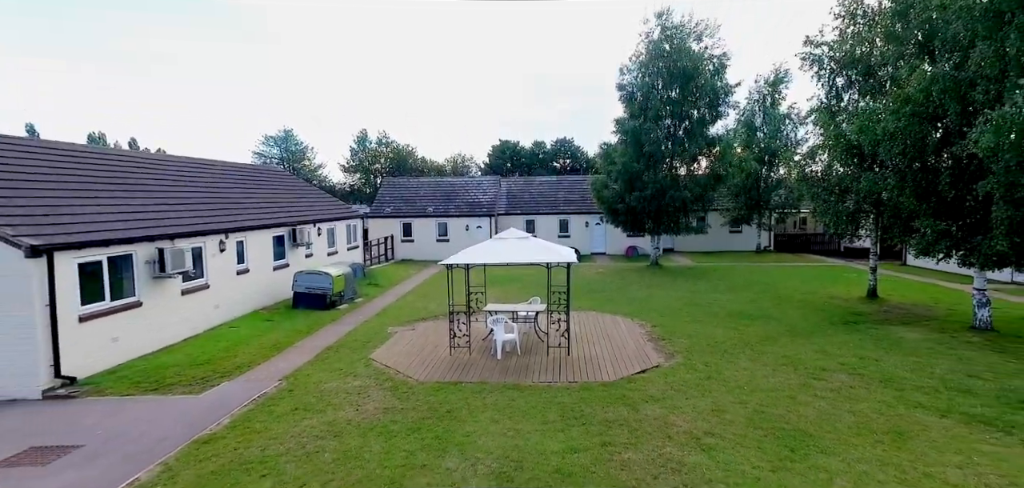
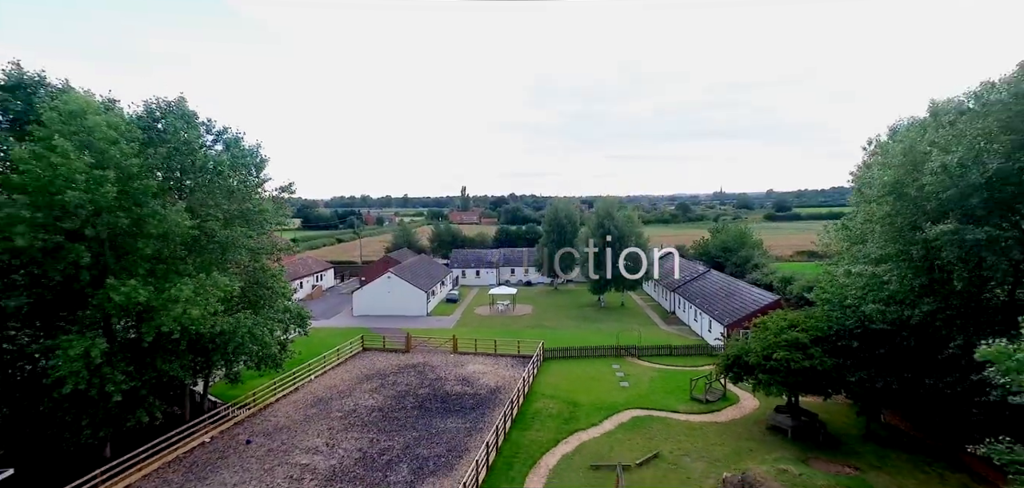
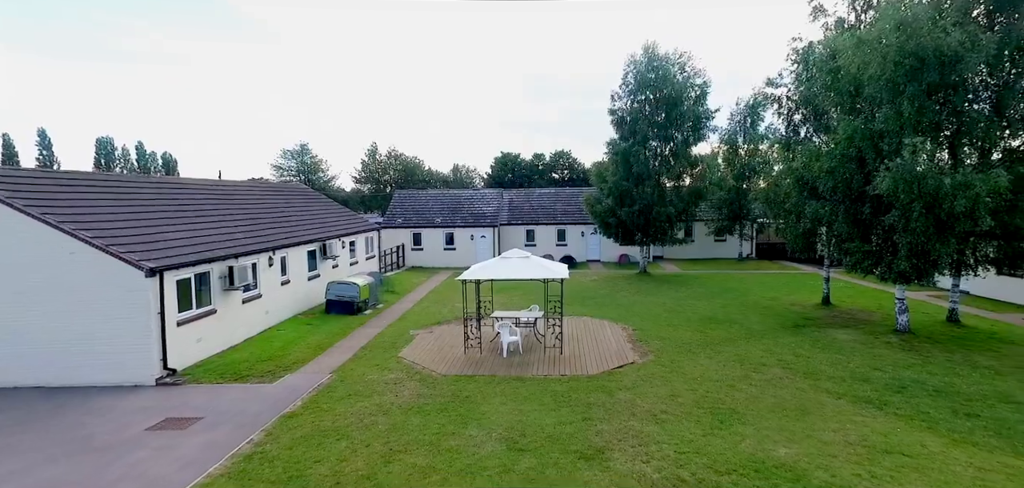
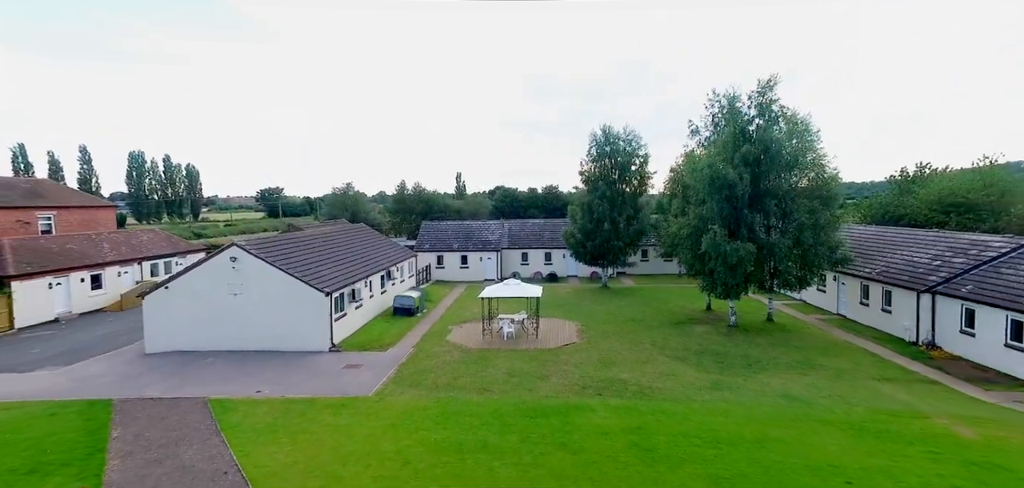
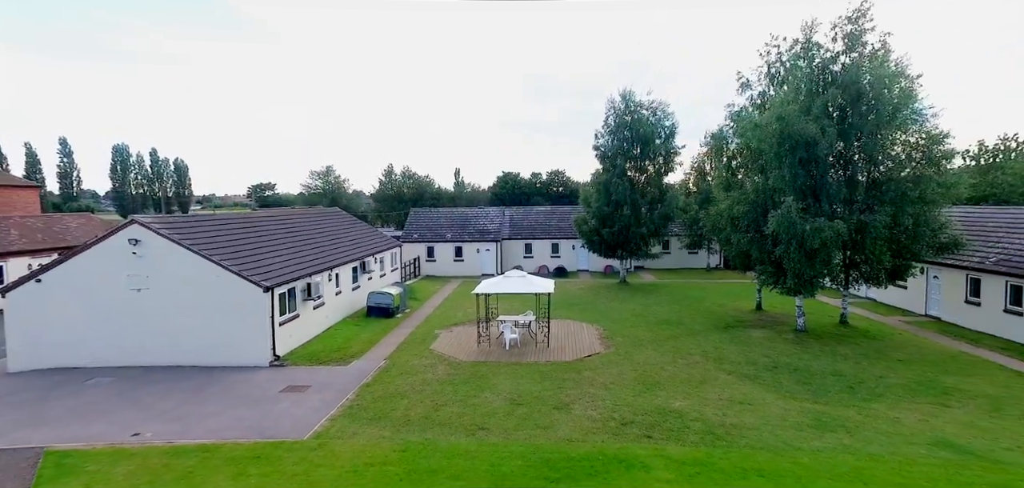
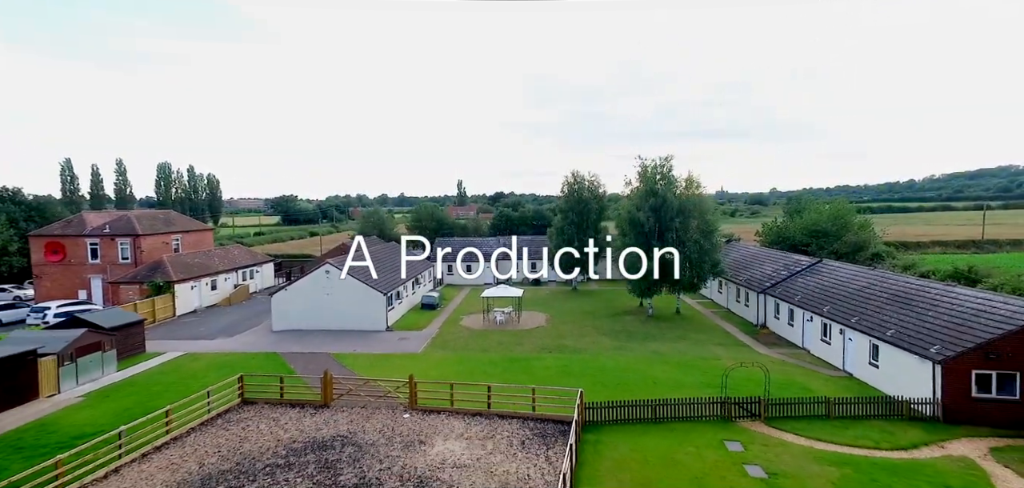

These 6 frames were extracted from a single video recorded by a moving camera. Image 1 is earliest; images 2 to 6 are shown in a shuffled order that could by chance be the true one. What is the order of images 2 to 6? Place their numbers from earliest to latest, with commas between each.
3, 5, 4, 6, 2
